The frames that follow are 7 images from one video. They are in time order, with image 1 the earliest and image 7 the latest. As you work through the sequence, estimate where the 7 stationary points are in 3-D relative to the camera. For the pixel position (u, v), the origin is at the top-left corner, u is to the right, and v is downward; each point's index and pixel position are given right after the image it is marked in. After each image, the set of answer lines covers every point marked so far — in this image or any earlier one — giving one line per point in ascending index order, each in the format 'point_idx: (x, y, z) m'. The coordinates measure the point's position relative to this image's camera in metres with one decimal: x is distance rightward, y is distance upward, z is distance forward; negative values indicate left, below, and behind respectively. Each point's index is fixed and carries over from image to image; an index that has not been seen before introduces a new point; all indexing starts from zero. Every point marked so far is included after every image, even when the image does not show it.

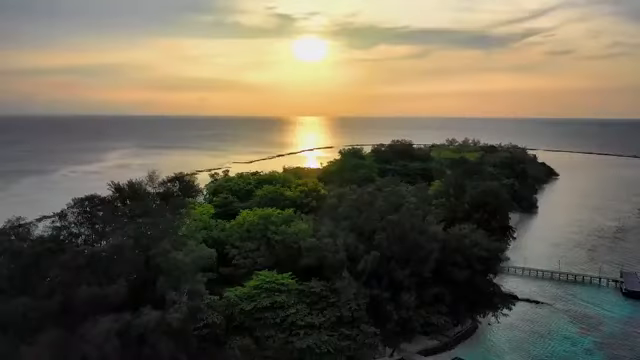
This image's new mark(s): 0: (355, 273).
0: (+1.1, -2.9, +16.6) m
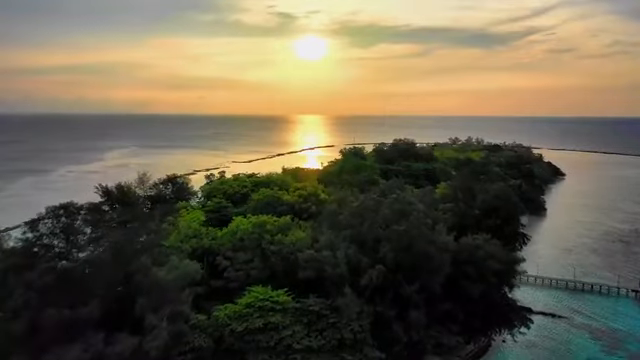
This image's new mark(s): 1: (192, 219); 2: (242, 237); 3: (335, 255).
0: (+1.1, -3.0, +15.1) m
1: (-4.6, -1.5, +19.7) m
2: (-2.4, -1.8, +17.2) m
3: (+0.4, -2.2, +15.4) m
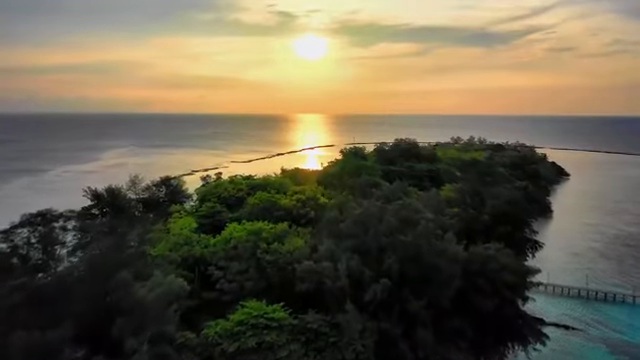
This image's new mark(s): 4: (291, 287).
0: (+1.0, -3.1, +14.1) m
1: (-4.6, -1.6, +18.6) m
2: (-2.4, -1.9, +16.1) m
3: (+0.4, -2.3, +14.3) m
4: (-0.8, -2.8, +14.6) m
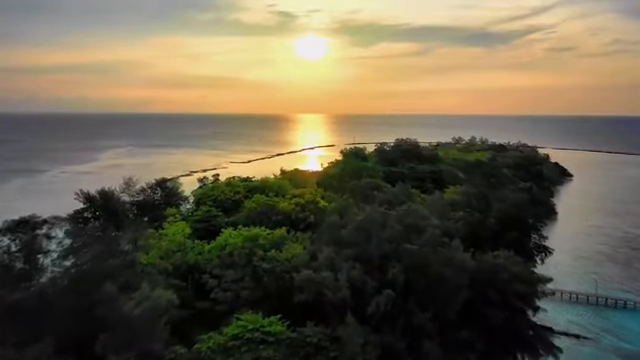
0: (+1.0, -3.2, +13.3) m
1: (-4.6, -1.7, +17.9) m
2: (-2.5, -2.0, +15.4) m
3: (+0.4, -2.4, +13.5) m
4: (-0.8, -2.9, +13.8) m
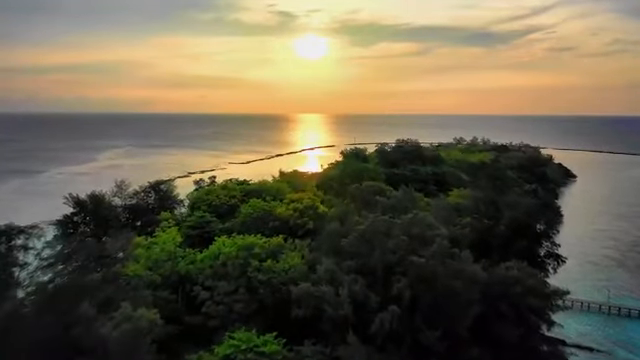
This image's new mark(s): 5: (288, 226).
0: (+1.0, -3.4, +12.4) m
1: (-4.6, -1.8, +17.0) m
2: (-2.5, -2.1, +14.5) m
3: (+0.4, -2.5, +12.6) m
4: (-0.8, -3.1, +12.9) m
5: (-1.1, -1.5, +18.6) m
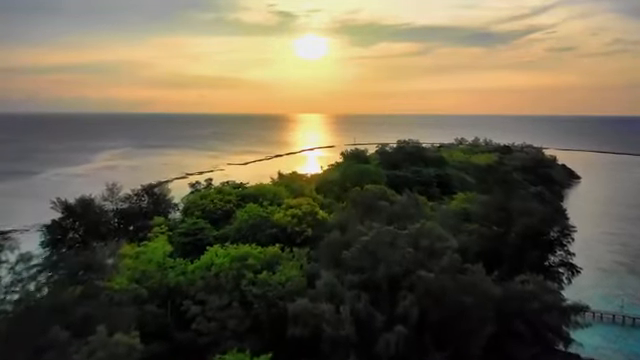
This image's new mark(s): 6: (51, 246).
0: (+1.0, -3.5, +11.5) m
1: (-4.7, -1.9, +16.0) m
2: (-2.5, -2.2, +13.5) m
3: (+0.4, -2.6, +11.7) m
4: (-0.8, -3.2, +12.0) m
5: (-1.1, -1.6, +17.7) m
6: (-9.2, -2.3, +19.0) m
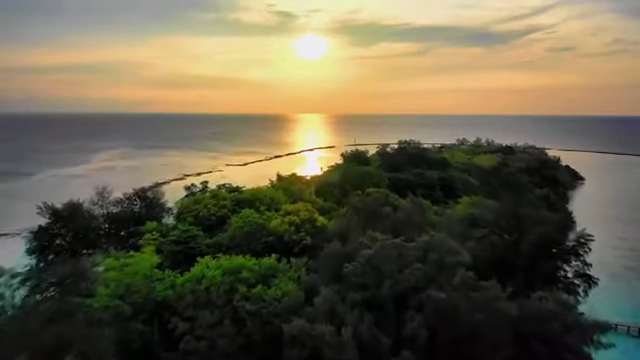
0: (+1.0, -3.6, +10.5) m
1: (-4.7, -2.1, +15.1) m
2: (-2.5, -2.4, +12.6) m
3: (+0.4, -2.8, +10.8) m
4: (-0.9, -3.3, +11.0) m
5: (-1.1, -1.8, +16.7) m
6: (-9.2, -2.4, +18.0) m
